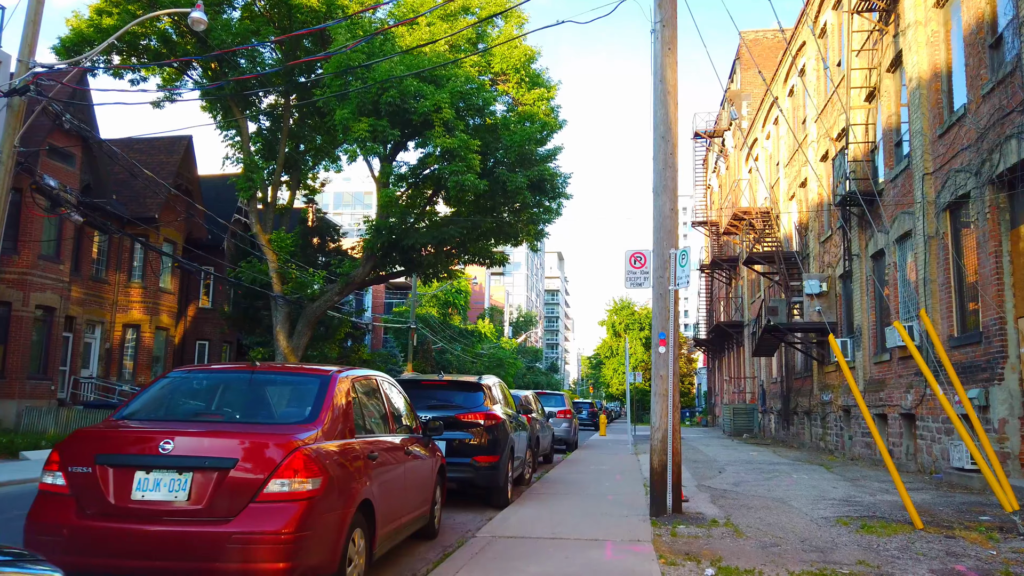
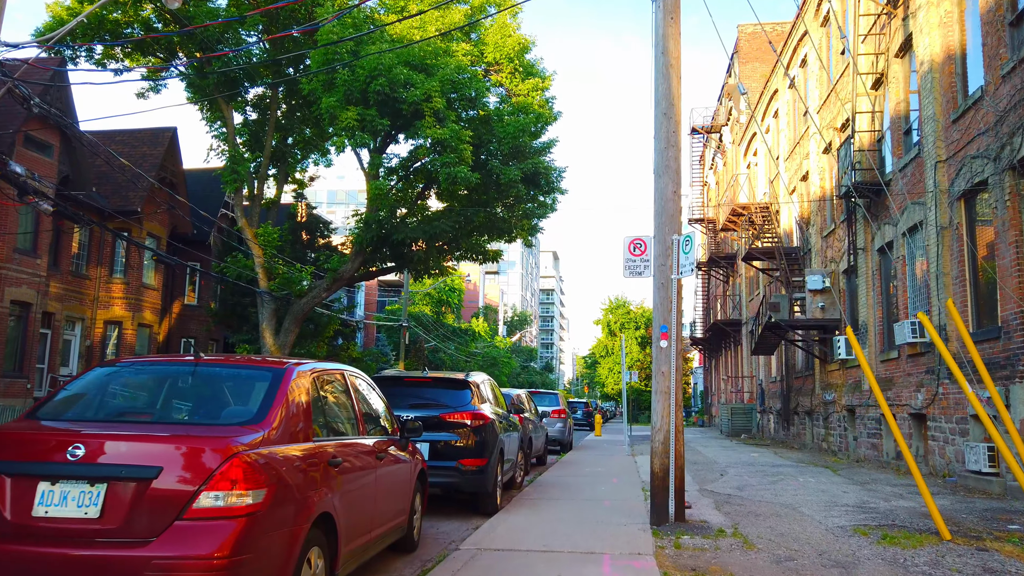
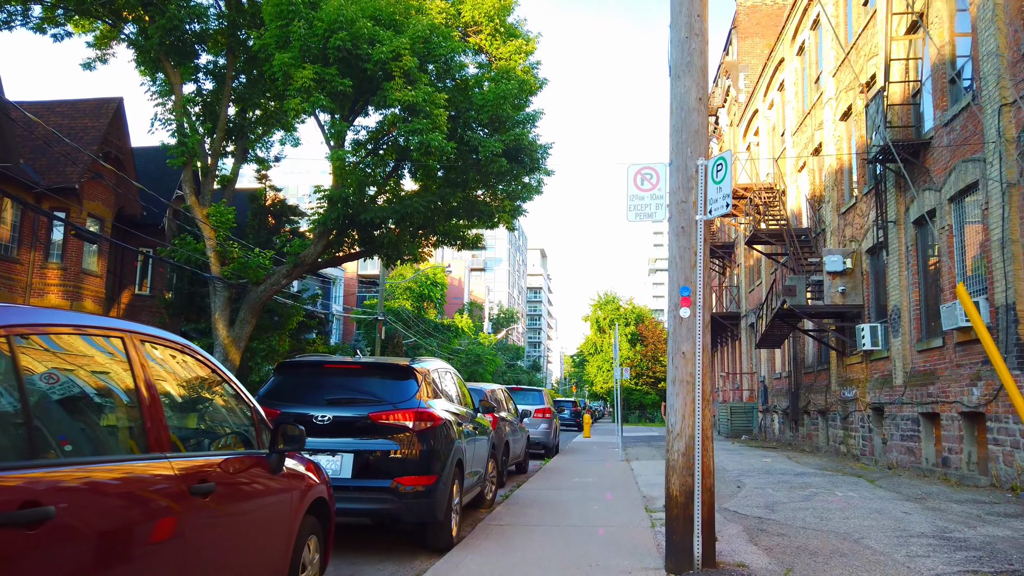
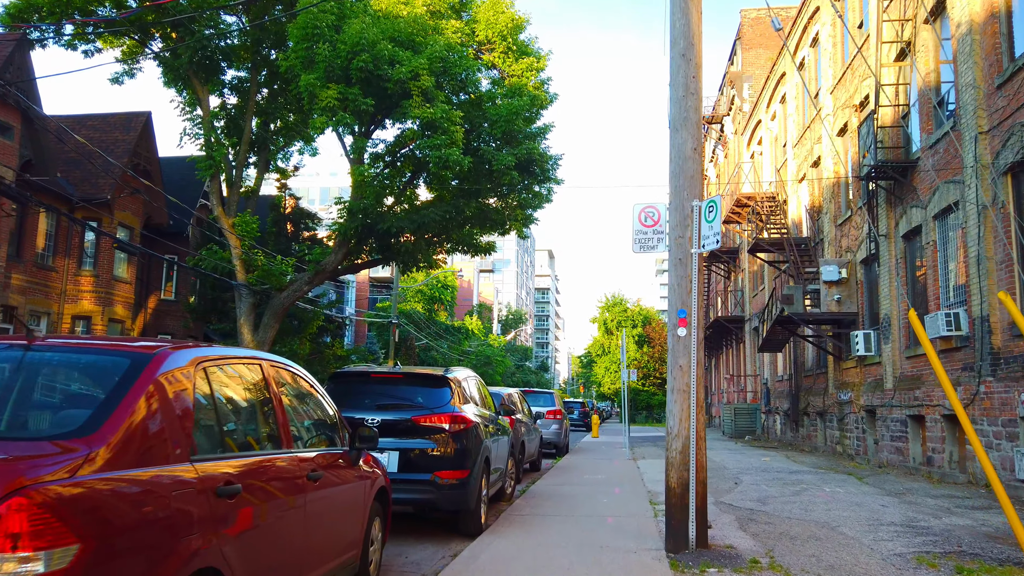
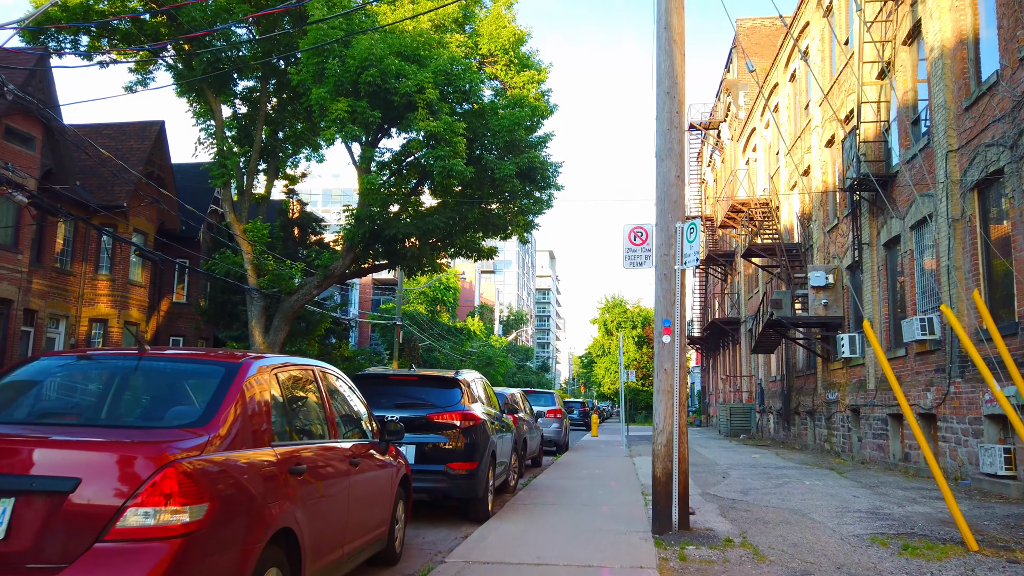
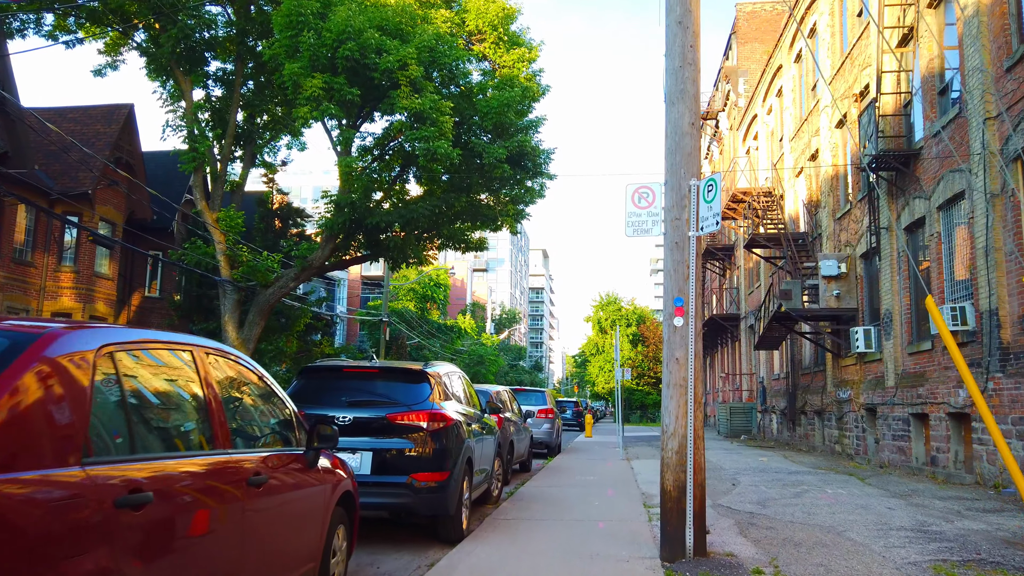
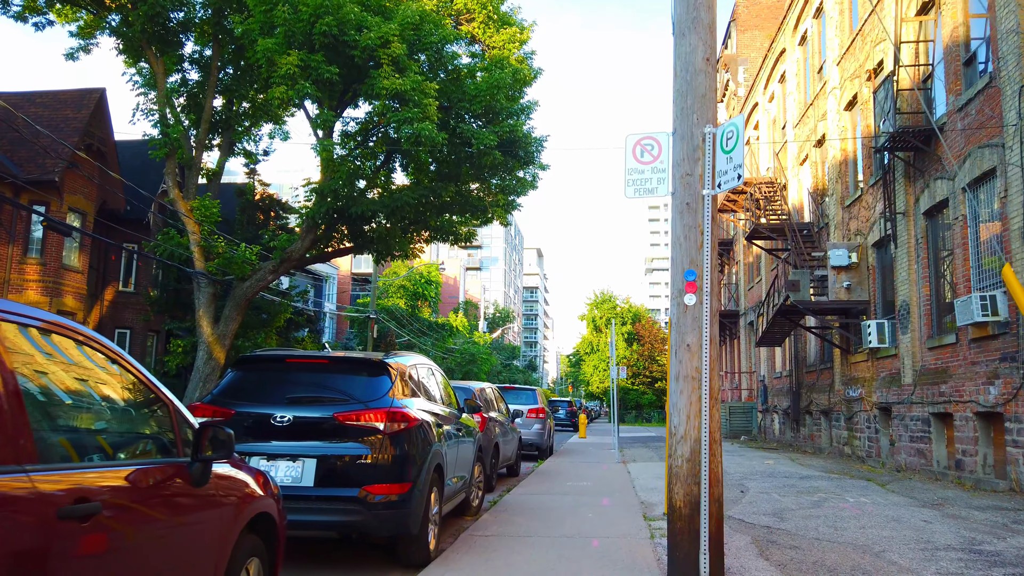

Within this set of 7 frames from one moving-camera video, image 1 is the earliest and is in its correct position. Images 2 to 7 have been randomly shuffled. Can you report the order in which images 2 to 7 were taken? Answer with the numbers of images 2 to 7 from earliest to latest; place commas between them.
2, 5, 4, 6, 3, 7
